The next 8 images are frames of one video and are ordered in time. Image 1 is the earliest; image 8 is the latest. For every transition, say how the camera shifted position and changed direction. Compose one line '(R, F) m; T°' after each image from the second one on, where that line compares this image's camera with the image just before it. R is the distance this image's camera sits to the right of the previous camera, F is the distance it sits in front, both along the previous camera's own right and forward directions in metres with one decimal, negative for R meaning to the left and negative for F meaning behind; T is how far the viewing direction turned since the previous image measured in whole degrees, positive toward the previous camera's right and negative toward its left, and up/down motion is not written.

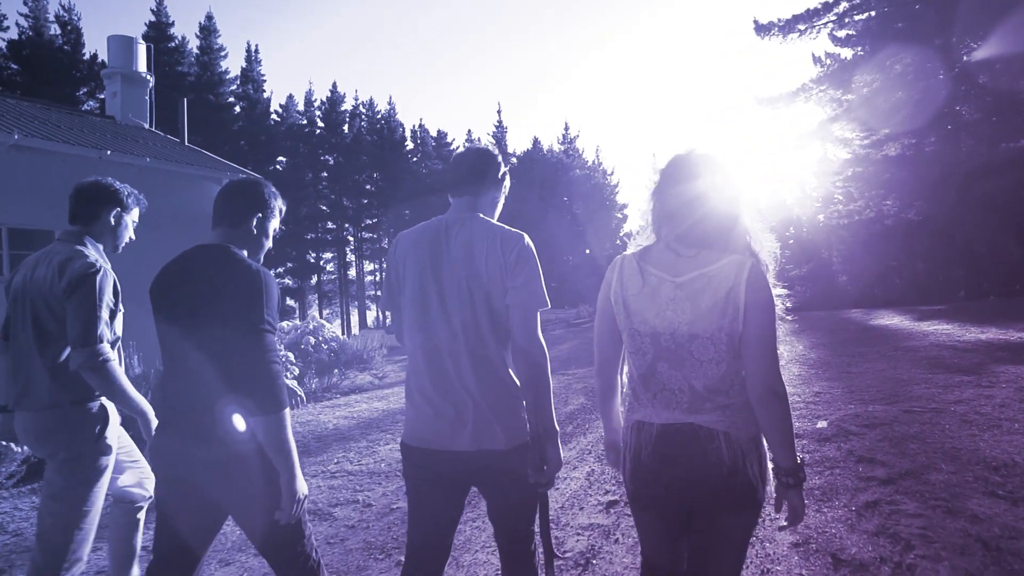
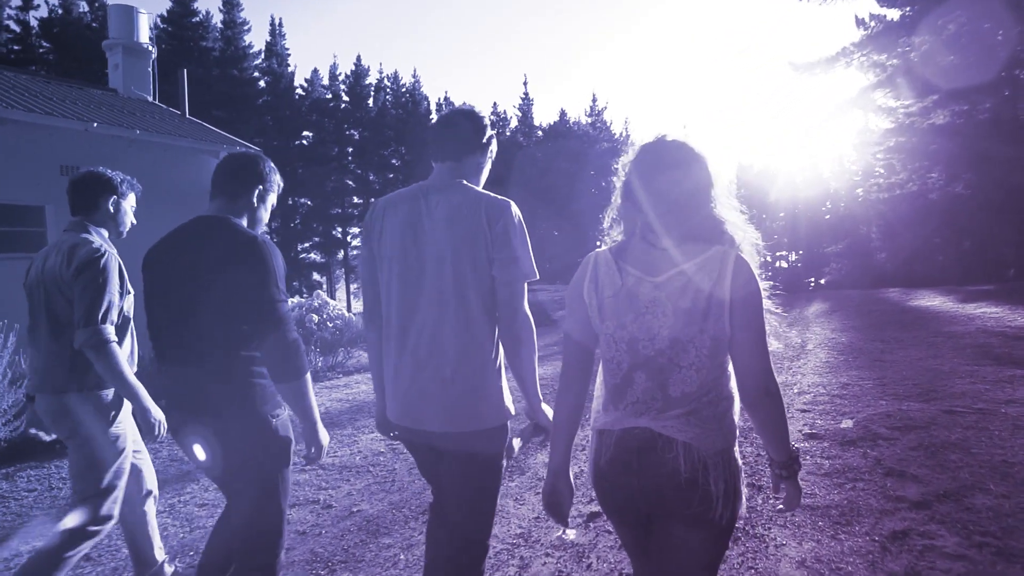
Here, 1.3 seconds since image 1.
(+0.3, +0.4) m; -3°
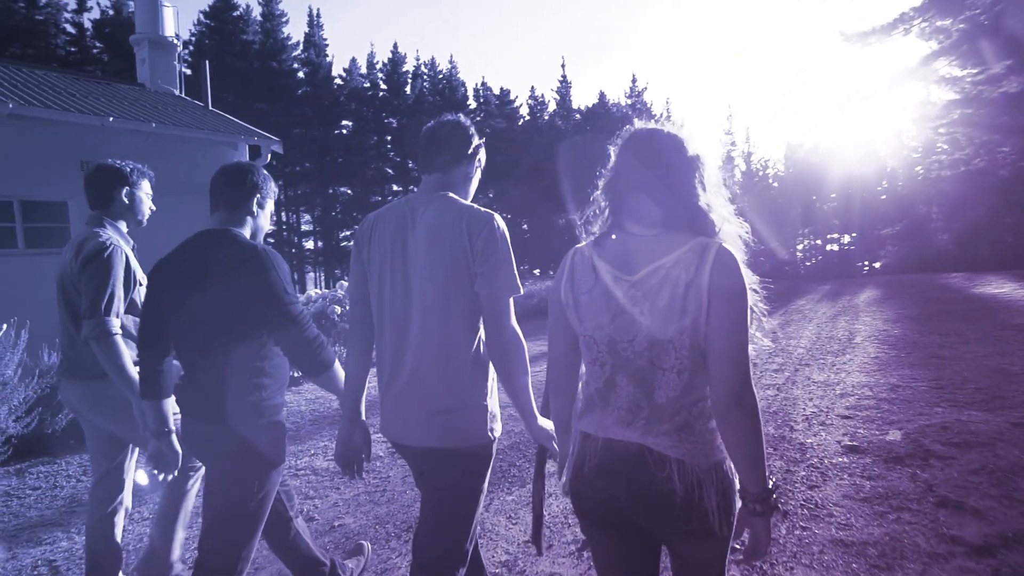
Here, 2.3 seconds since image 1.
(+0.2, +0.3) m; -4°
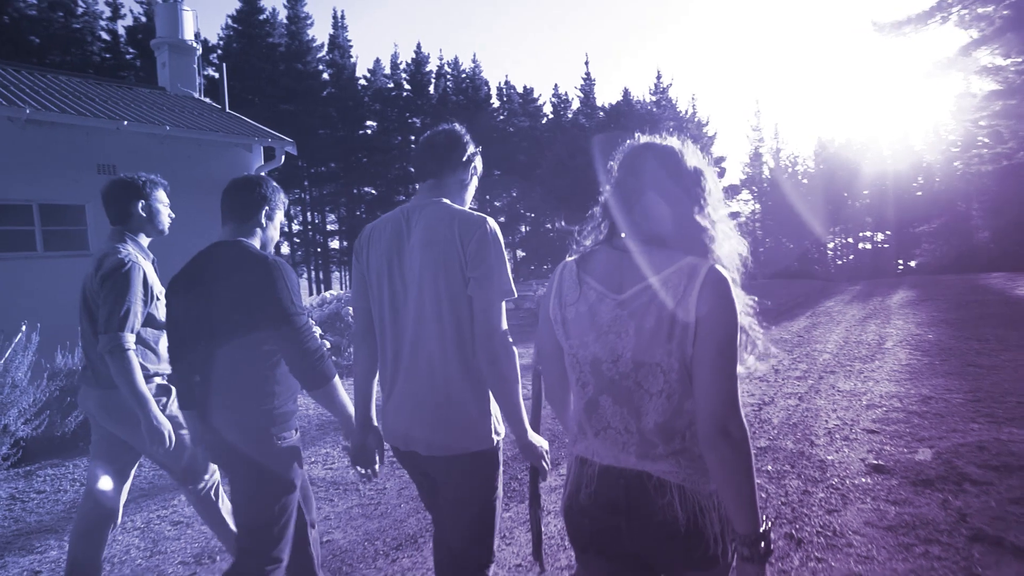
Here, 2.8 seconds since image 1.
(+0.1, +0.1) m; -3°
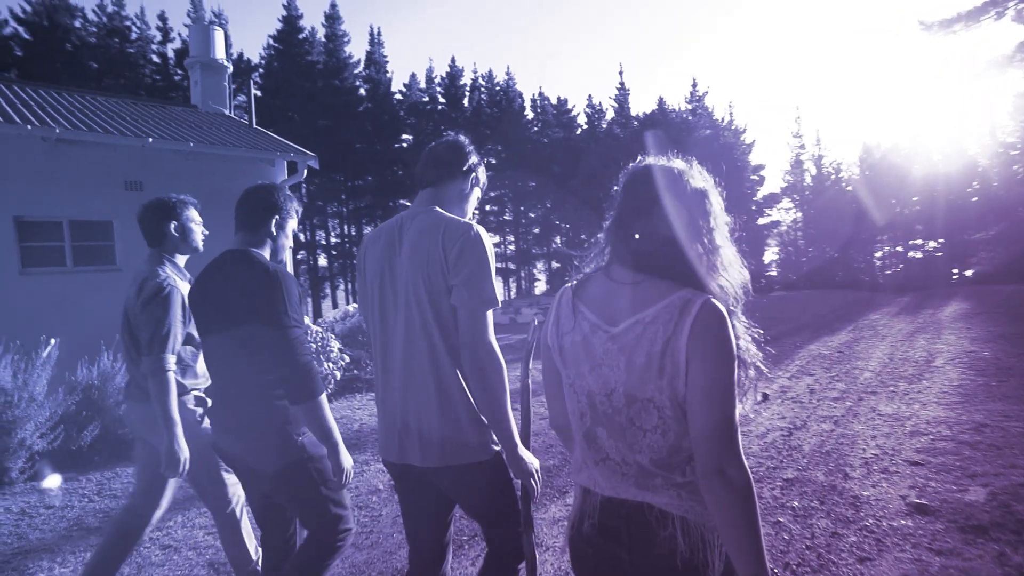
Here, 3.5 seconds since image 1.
(+0.2, +0.2) m; -4°
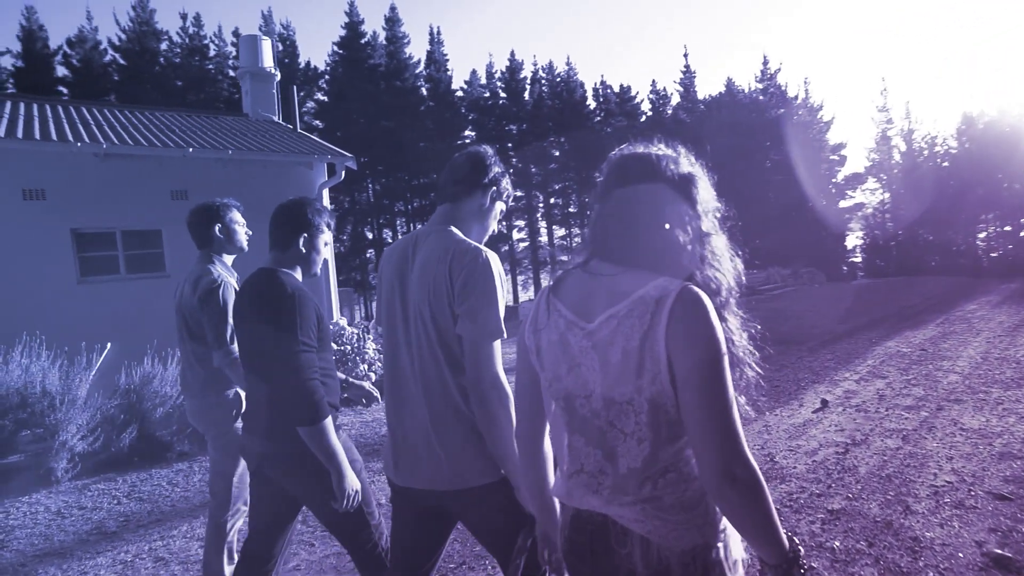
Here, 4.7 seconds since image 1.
(+0.3, +0.3) m; -7°
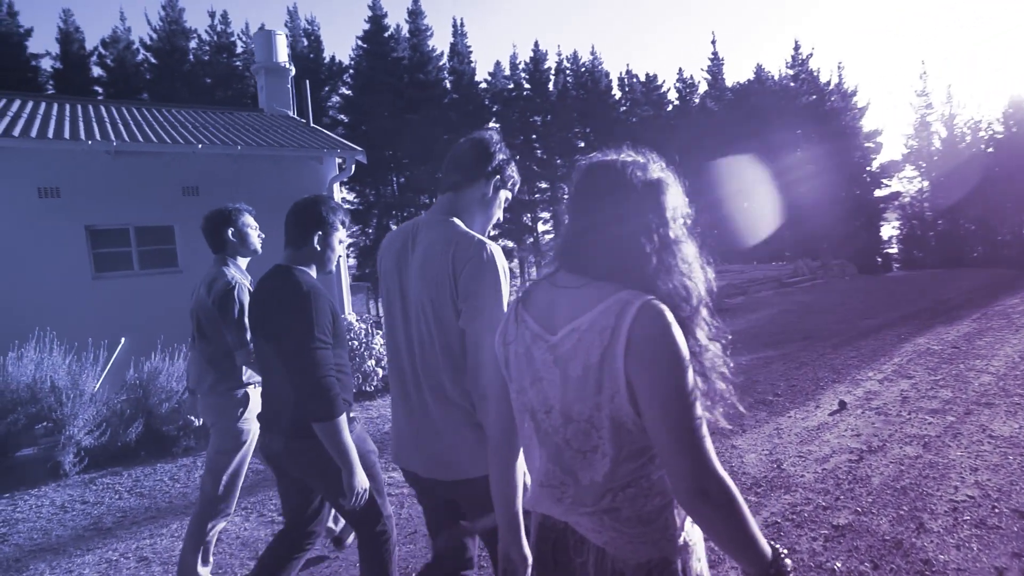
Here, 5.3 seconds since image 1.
(+0.2, +0.1) m; -3°
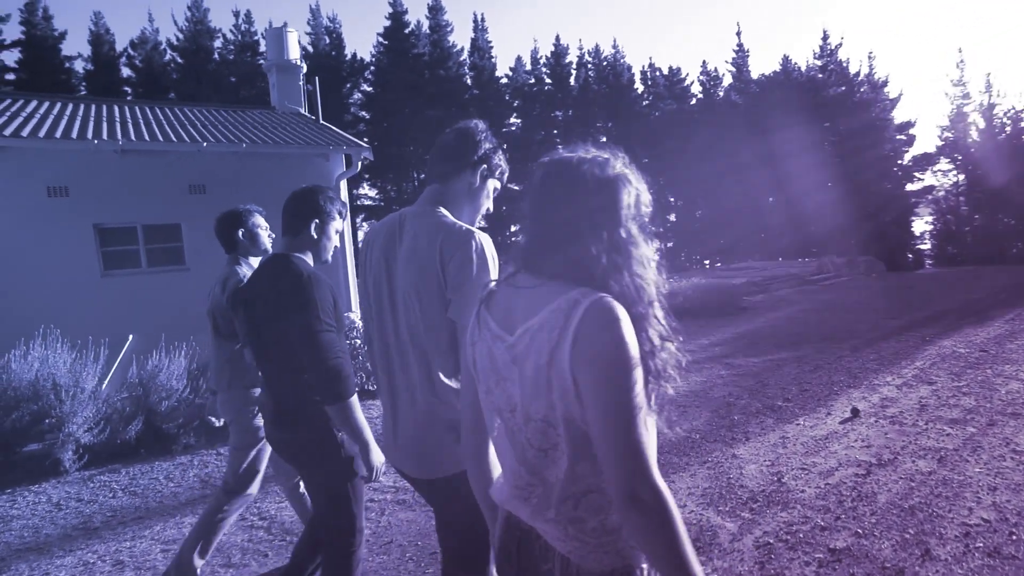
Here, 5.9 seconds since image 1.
(+0.2, +0.1) m; -2°
